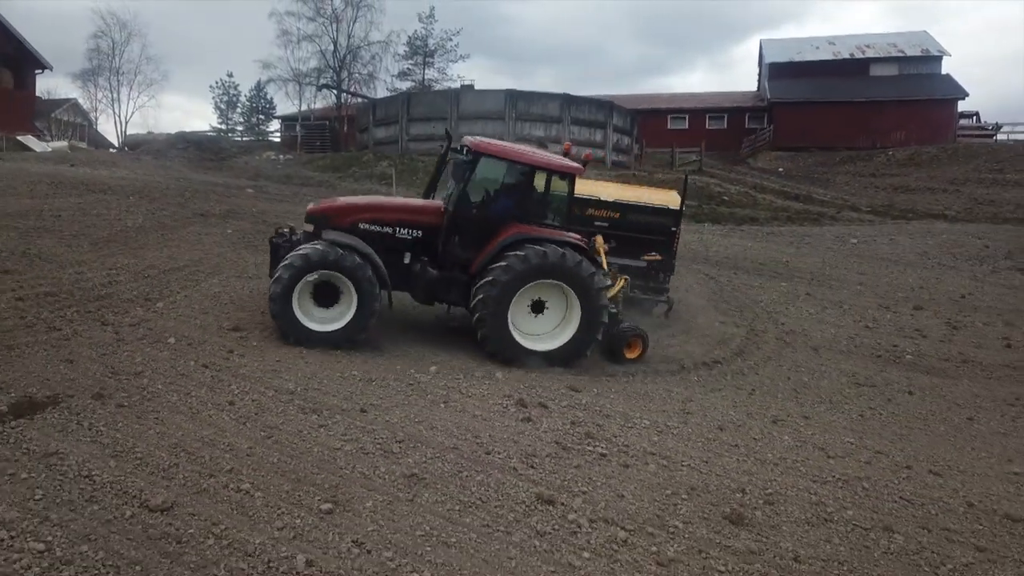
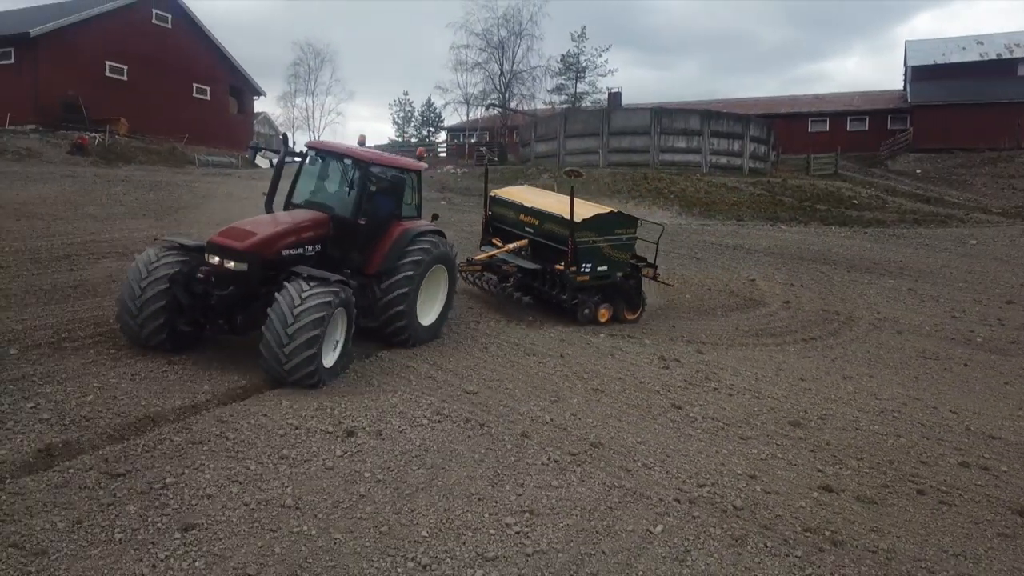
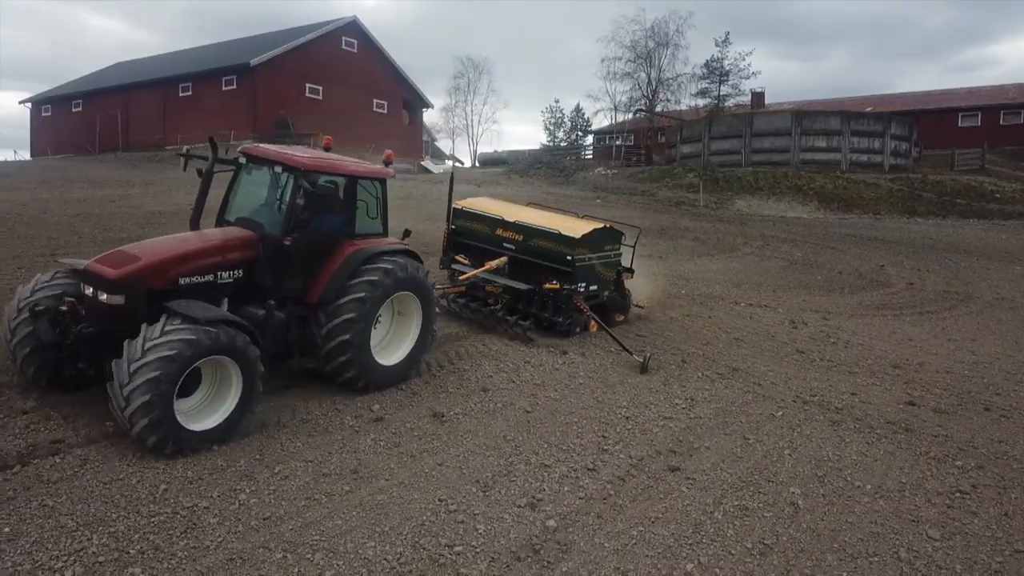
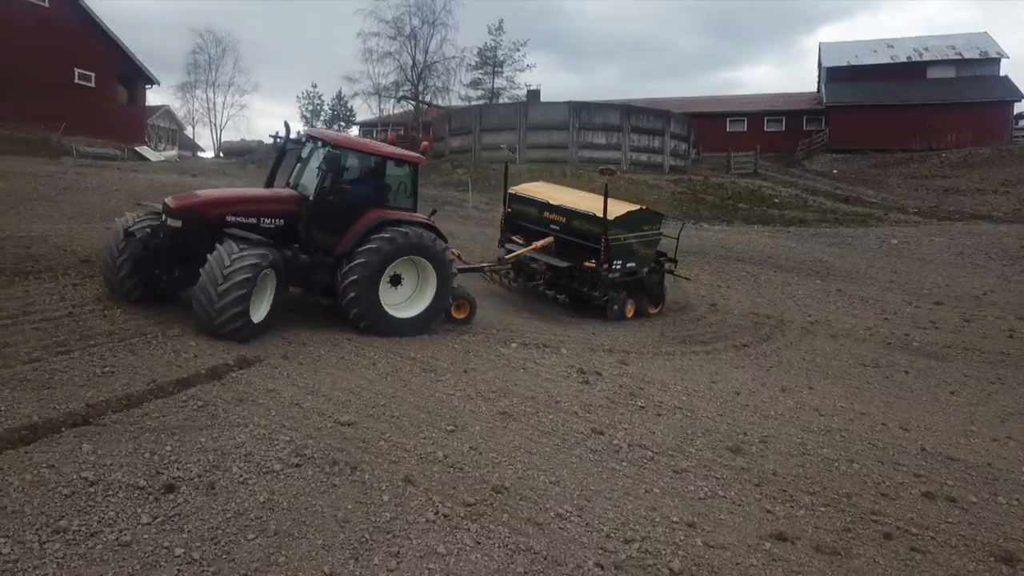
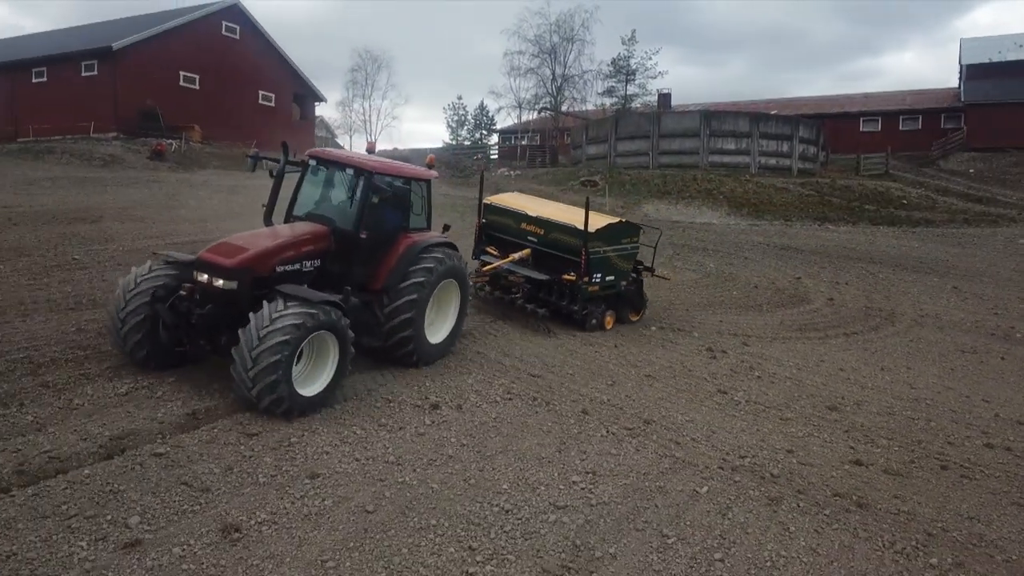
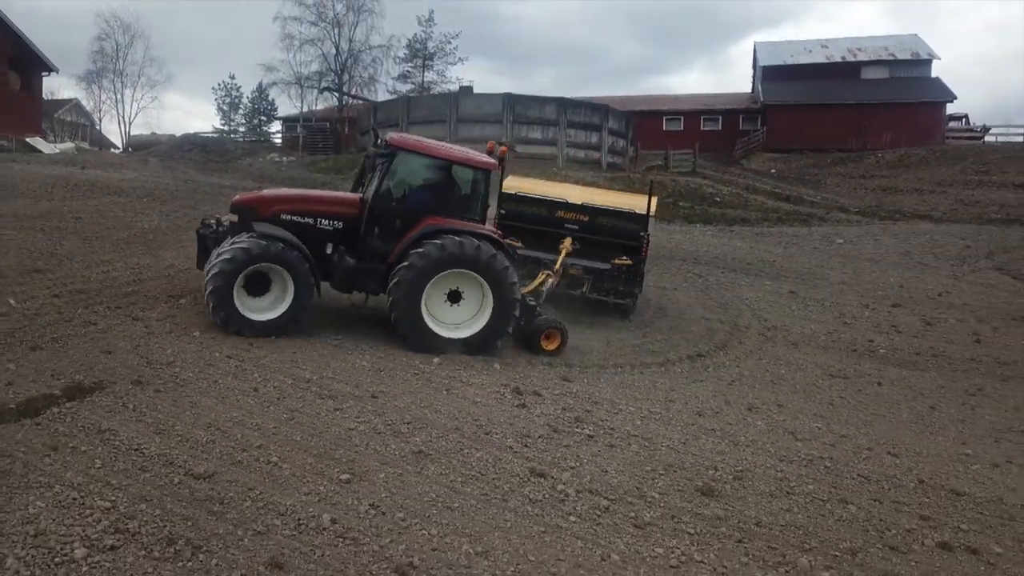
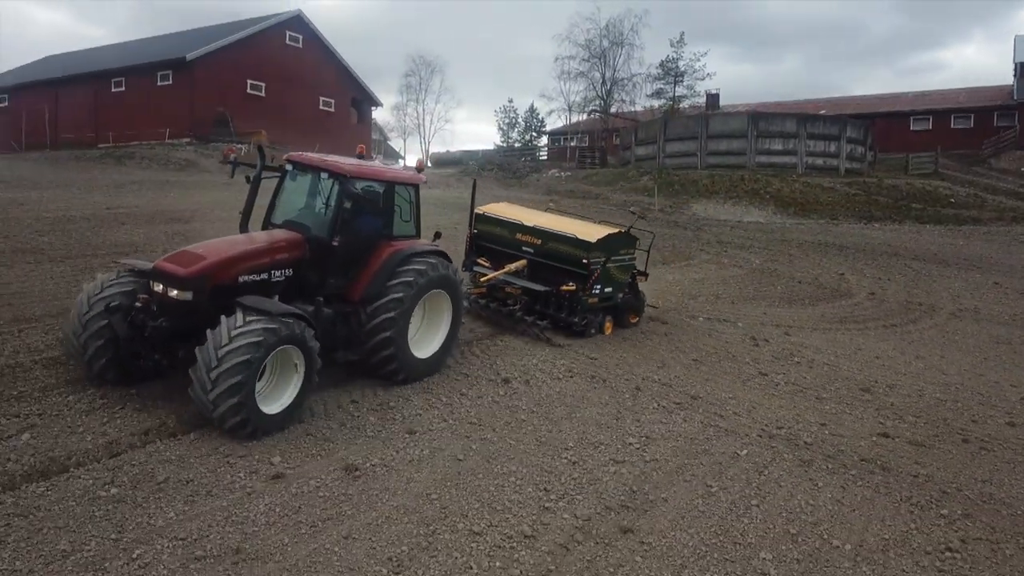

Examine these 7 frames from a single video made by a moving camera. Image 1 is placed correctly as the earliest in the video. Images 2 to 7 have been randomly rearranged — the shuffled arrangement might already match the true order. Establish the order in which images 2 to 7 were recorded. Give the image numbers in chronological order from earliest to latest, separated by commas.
6, 4, 2, 5, 7, 3
